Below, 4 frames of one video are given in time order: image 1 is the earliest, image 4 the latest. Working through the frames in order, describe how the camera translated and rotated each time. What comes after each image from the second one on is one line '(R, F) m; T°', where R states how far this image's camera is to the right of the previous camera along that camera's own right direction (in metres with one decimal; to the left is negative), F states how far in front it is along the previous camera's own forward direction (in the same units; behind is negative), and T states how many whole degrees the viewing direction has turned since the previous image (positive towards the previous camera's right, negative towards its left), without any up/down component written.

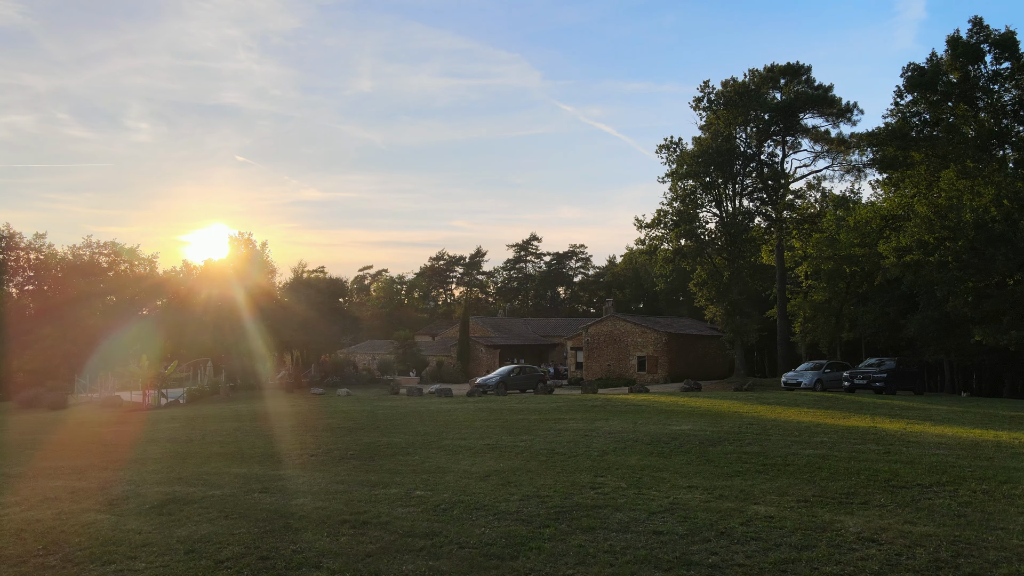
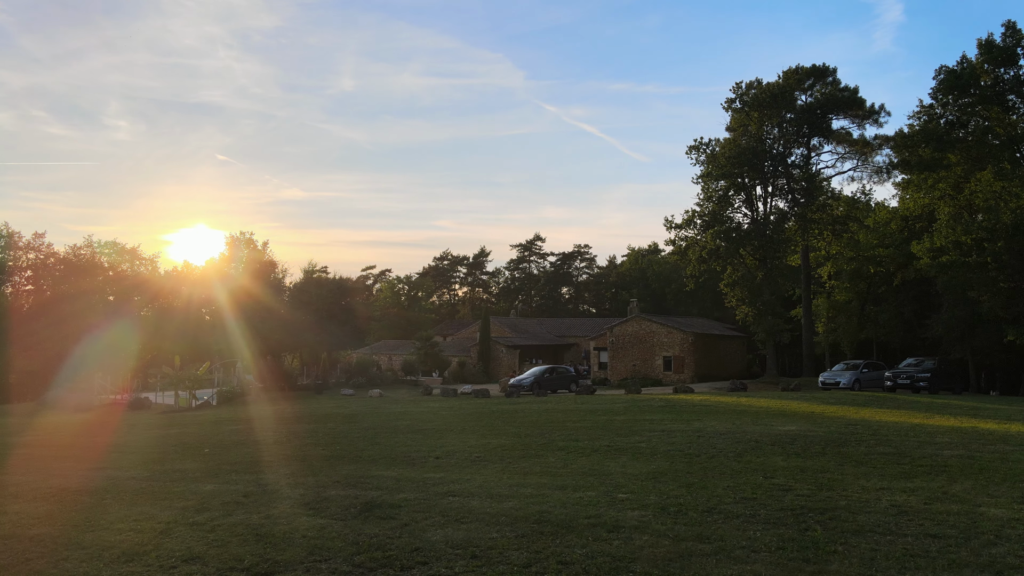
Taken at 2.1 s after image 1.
(-2.3, 0.0) m; +1°
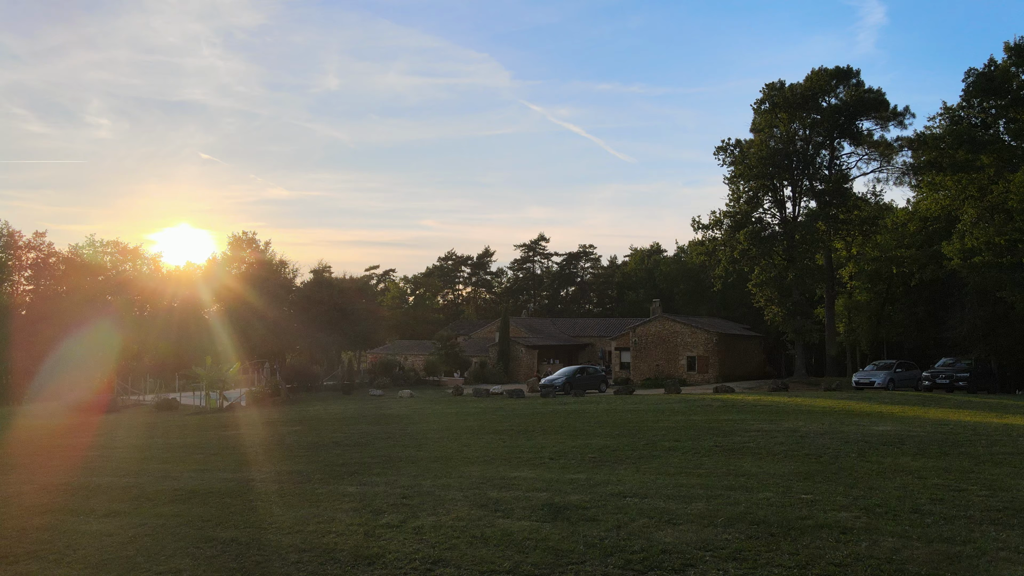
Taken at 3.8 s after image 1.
(-2.1, 0.0) m; +1°
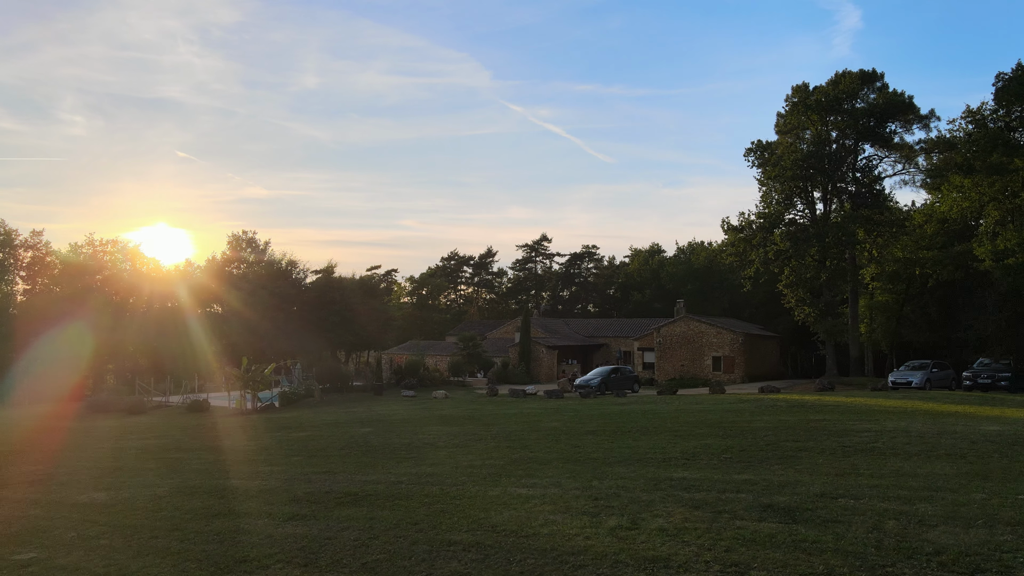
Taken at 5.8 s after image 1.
(-2.5, +0.1) m; +1°
